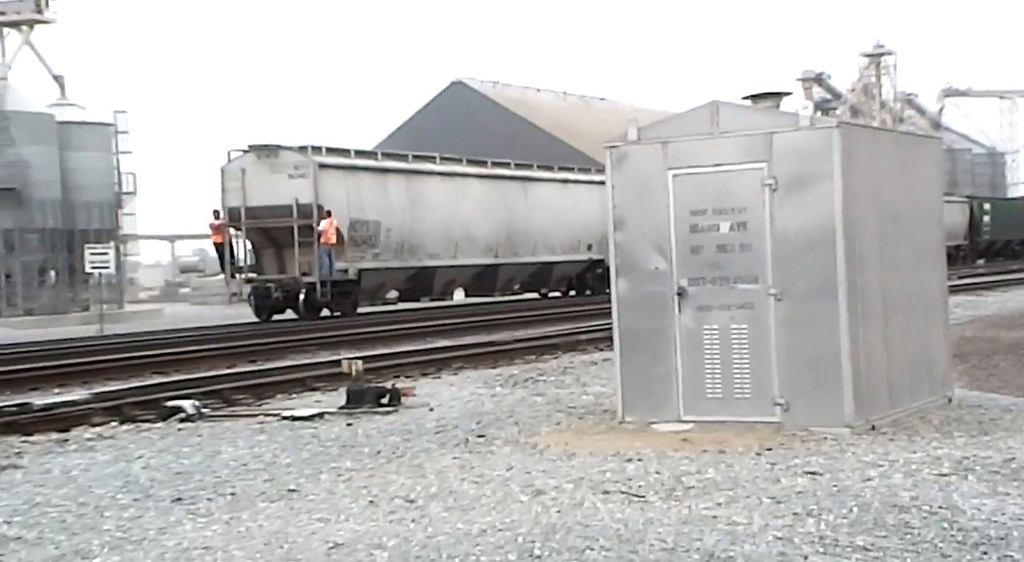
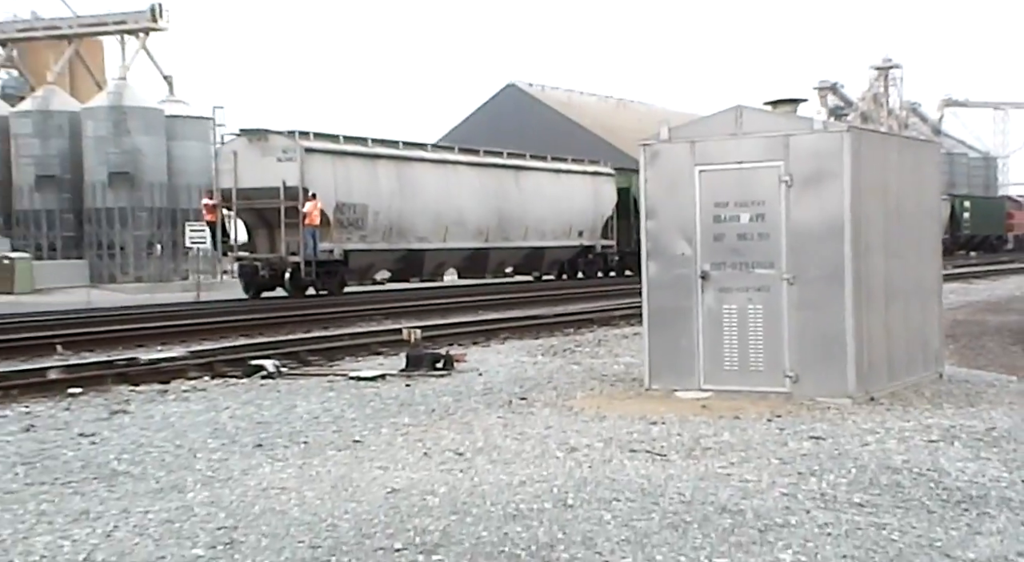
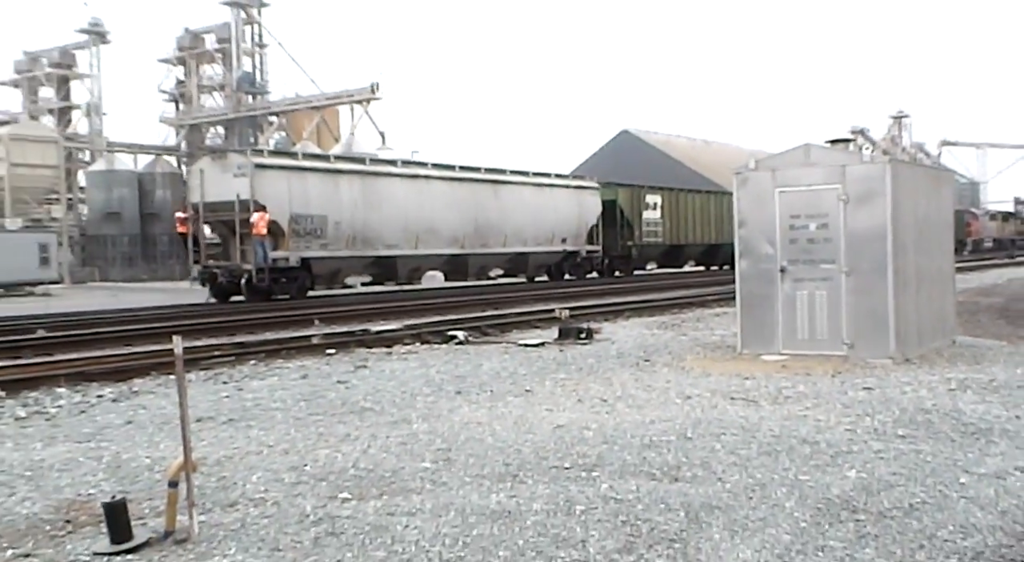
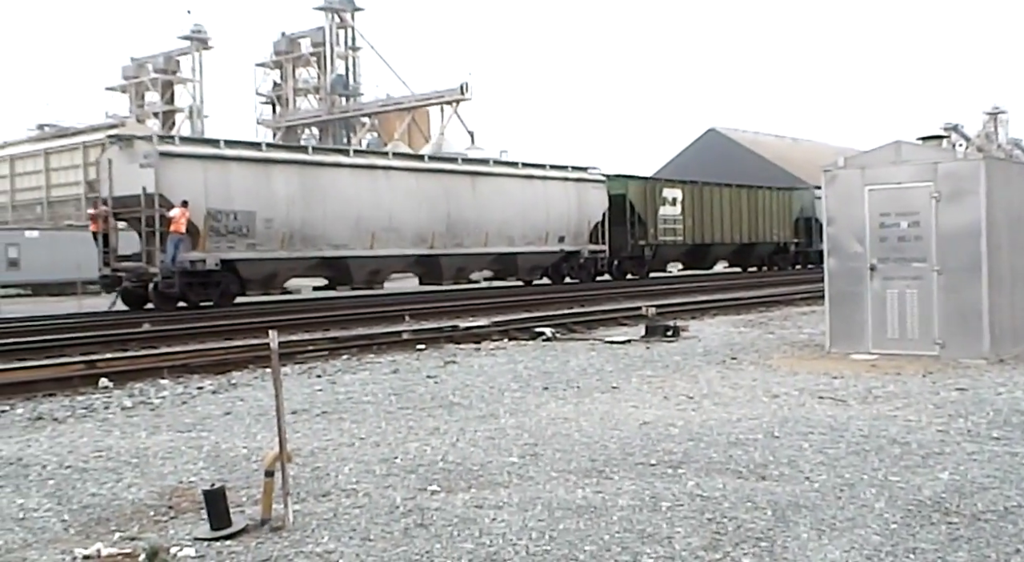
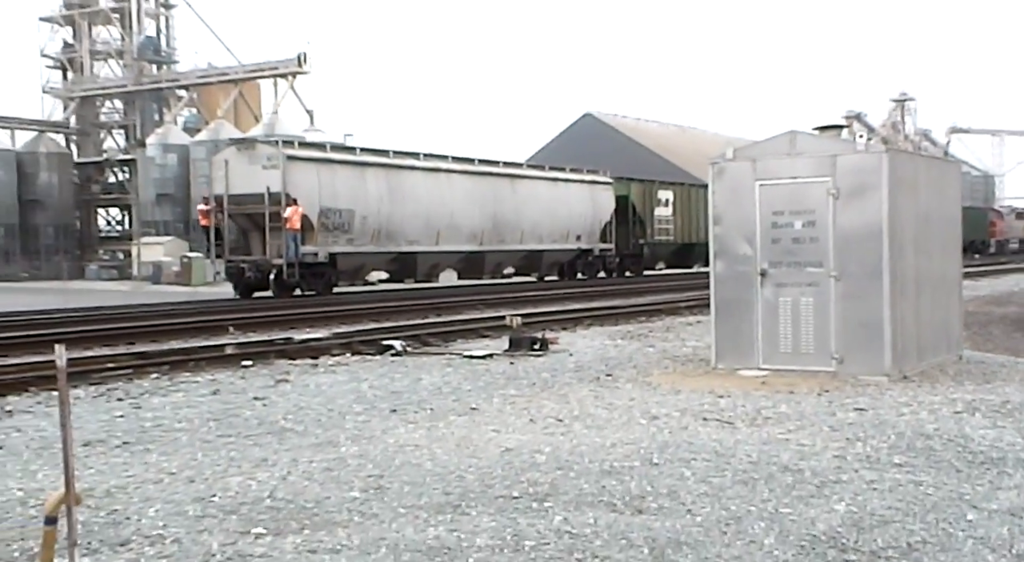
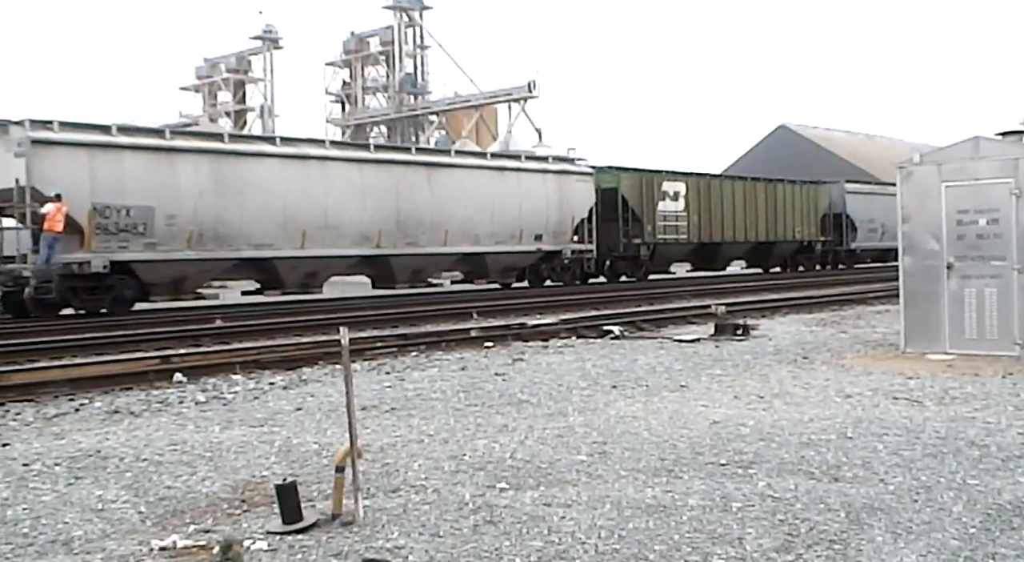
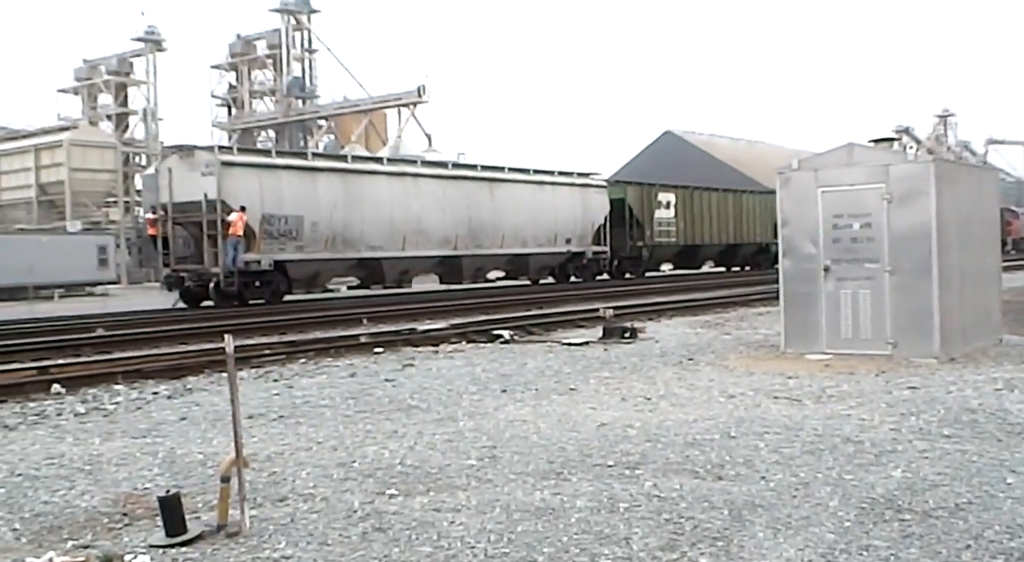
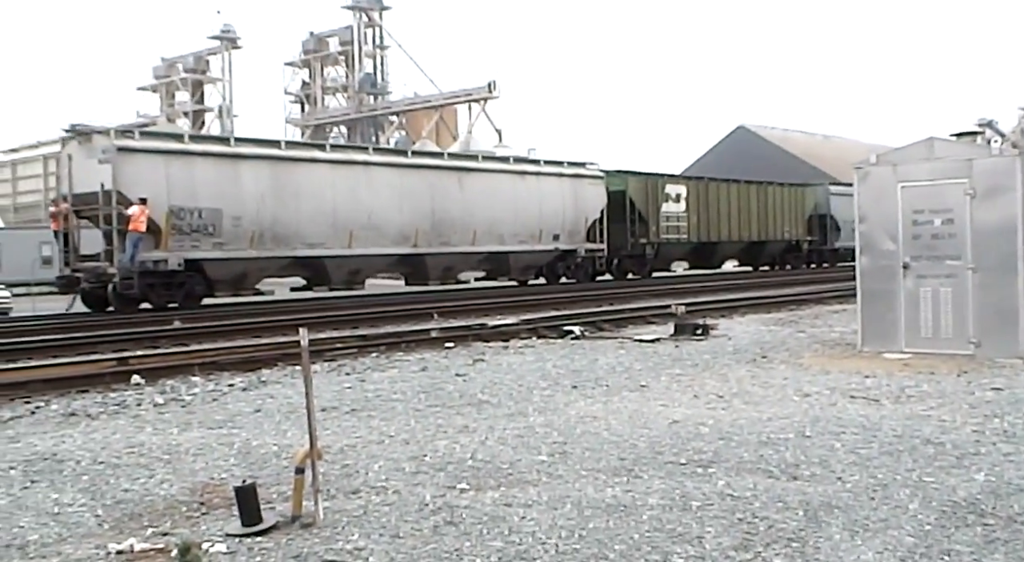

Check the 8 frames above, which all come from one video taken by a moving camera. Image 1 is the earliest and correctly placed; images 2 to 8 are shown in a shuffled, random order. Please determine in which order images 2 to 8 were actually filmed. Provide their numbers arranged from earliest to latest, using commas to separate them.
2, 5, 3, 7, 4, 8, 6
